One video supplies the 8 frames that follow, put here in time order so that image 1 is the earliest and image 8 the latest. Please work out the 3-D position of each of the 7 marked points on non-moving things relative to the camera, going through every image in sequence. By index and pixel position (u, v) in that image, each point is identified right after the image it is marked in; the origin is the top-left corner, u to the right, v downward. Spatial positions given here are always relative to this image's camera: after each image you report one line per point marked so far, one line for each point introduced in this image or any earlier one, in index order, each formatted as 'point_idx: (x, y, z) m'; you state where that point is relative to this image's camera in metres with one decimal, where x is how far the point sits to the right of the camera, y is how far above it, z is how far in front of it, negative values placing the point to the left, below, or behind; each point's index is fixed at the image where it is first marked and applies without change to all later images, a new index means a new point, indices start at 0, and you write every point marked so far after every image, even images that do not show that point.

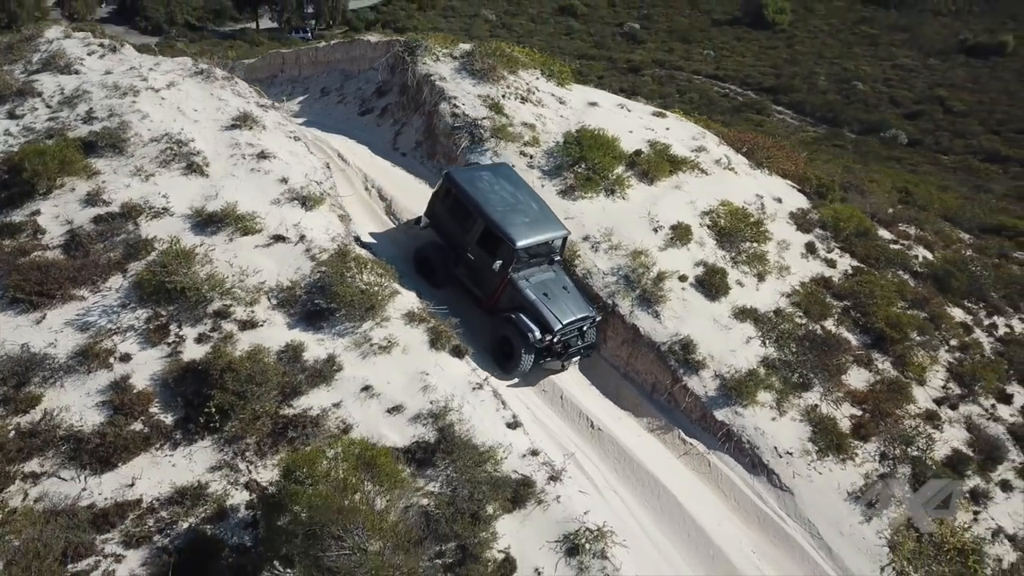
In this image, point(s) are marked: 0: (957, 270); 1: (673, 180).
0: (+9.9, +0.4, +17.9) m
1: (+3.1, +2.1, +15.7) m
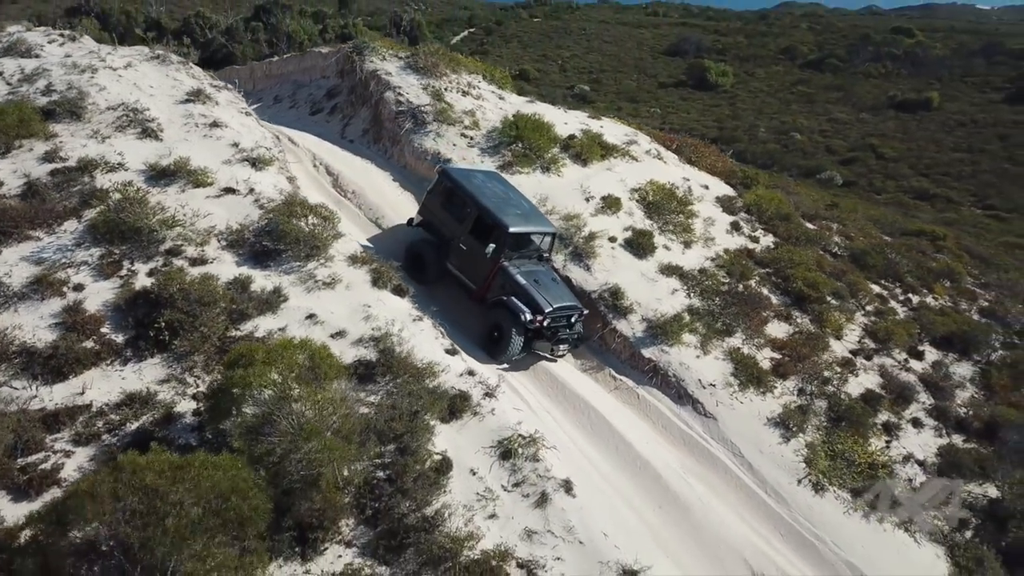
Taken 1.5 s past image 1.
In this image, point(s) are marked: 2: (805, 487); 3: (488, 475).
0: (+8.7, +0.8, +19.2) m
1: (+1.9, +2.6, +16.8) m
2: (+4.2, -2.8, +11.5) m
3: (-0.3, -2.3, +9.9) m
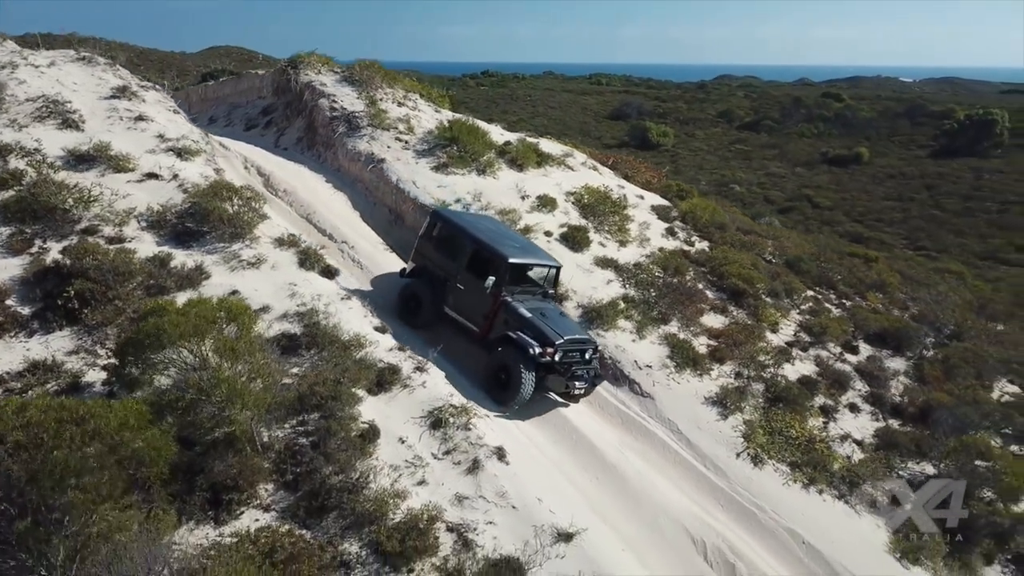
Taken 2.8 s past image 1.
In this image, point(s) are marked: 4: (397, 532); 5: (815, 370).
0: (+7.2, +0.6, +19.6) m
1: (+0.6, +2.5, +17.0) m
2: (+3.2, -2.4, +11.3) m
3: (-1.1, -1.8, +9.6) m
4: (-1.2, -2.5, +8.3) m
5: (+5.4, -1.4, +14.3) m
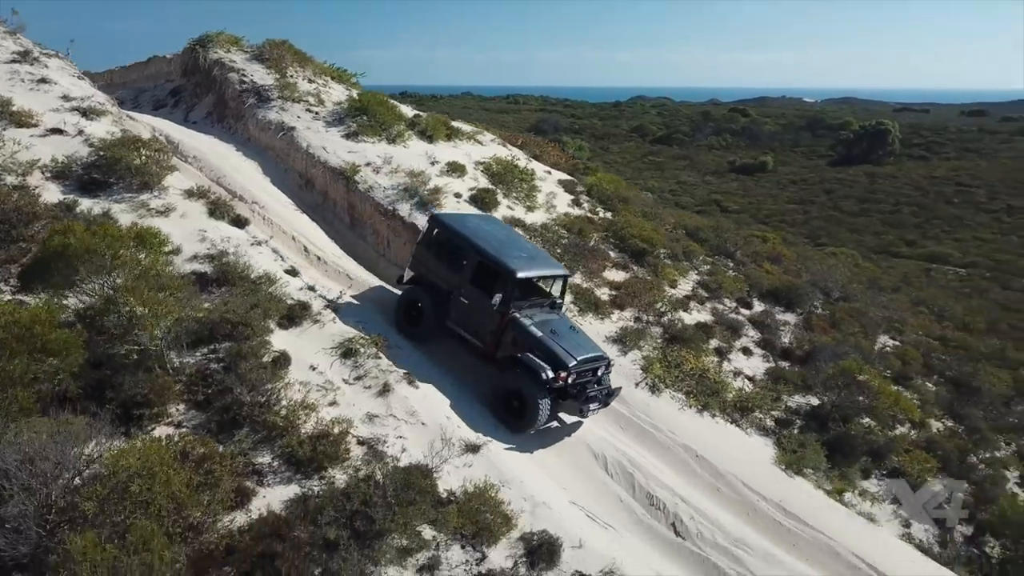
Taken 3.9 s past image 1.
0: (+5.1, +1.4, +20.7) m
1: (-1.3, +3.2, +17.6) m
2: (+2.0, -1.5, +12.1) m
3: (-2.2, -1.0, +9.9) m
4: (-2.1, -1.6, +8.6) m
5: (+3.8, -0.6, +15.3) m
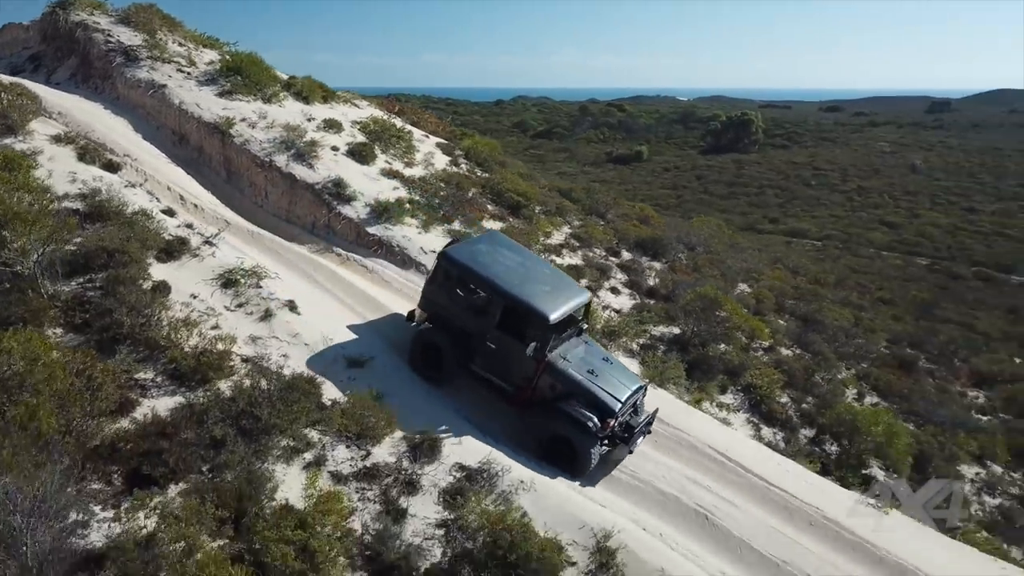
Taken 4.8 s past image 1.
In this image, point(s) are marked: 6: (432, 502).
0: (+1.9, +2.5, +21.8) m
1: (-4.1, +4.1, +17.8) m
2: (+0.1, -0.5, +12.8) m
3: (-3.8, -0.1, +10.1) m
4: (-3.5, -0.7, +8.8) m
5: (+1.4, +0.5, +16.2) m
6: (-0.8, -2.3, +8.5) m
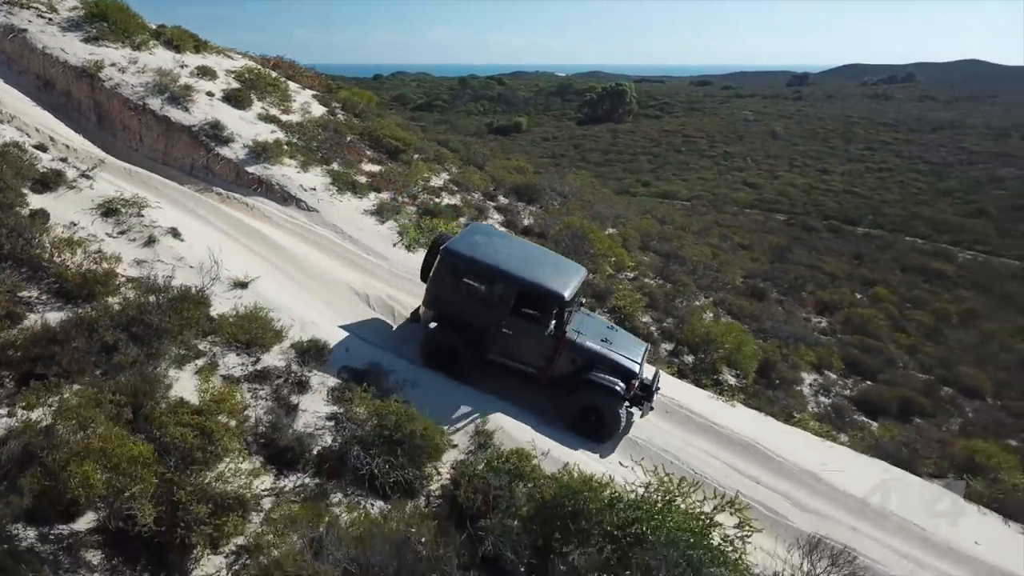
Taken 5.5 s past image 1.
0: (-1.5, +3.9, +22.6) m
1: (-6.9, +5.1, +17.8) m
2: (-1.9, +0.7, +13.5) m
3: (-5.4, +0.8, +10.3) m
4: (-4.9, +0.1, +9.1) m
5: (-1.1, +1.8, +17.1) m
6: (-2.2, -1.3, +9.2) m
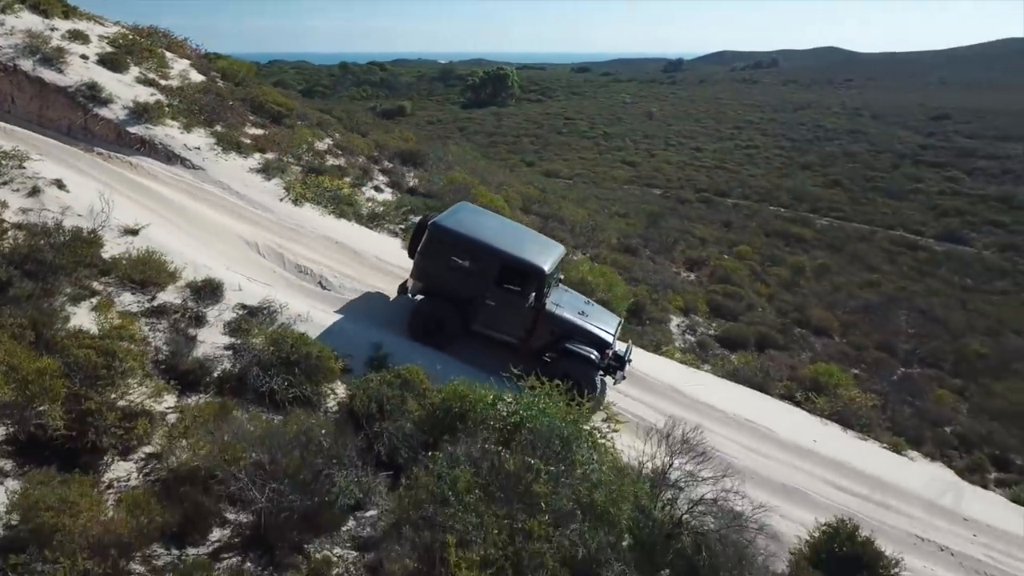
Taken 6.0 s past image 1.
0: (-4.8, +4.8, +23.0) m
1: (-9.6, +5.8, +17.4) m
2: (-3.9, +1.5, +14.0) m
3: (-6.9, +1.4, +10.3) m
4: (-6.2, +0.8, +9.2) m
5: (-3.6, +2.6, +17.6) m
6: (-3.5, -0.5, +9.7) m
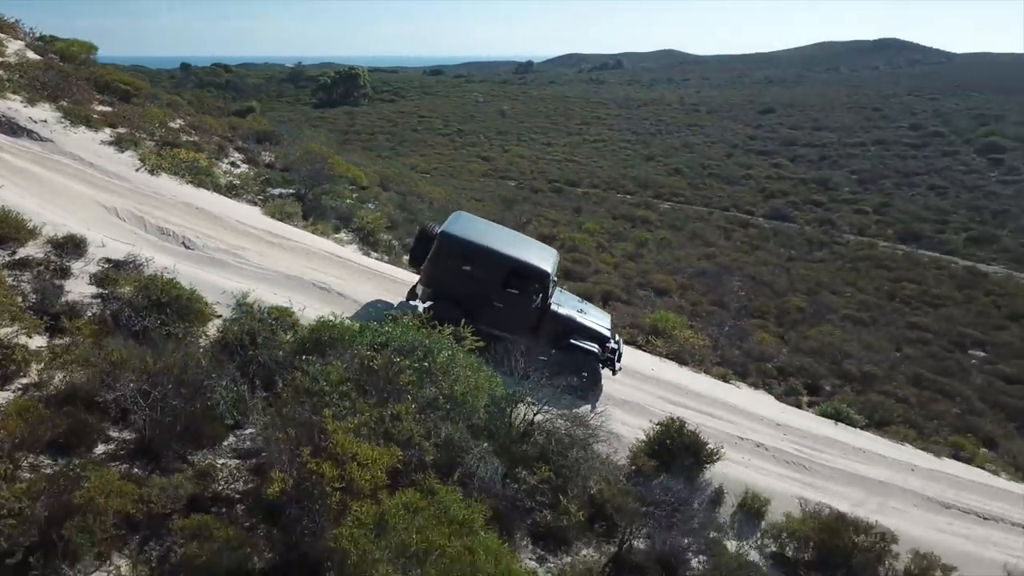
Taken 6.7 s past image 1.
0: (-9.0, +5.2, +22.8) m
1: (-12.8, +6.0, +16.6) m
2: (-6.4, +2.0, +14.1) m
3: (-8.8, +1.8, +10.0) m
4: (-7.9, +1.2, +9.0) m
5: (-6.8, +3.2, +17.7) m
6: (-5.2, +0.1, +9.9) m
